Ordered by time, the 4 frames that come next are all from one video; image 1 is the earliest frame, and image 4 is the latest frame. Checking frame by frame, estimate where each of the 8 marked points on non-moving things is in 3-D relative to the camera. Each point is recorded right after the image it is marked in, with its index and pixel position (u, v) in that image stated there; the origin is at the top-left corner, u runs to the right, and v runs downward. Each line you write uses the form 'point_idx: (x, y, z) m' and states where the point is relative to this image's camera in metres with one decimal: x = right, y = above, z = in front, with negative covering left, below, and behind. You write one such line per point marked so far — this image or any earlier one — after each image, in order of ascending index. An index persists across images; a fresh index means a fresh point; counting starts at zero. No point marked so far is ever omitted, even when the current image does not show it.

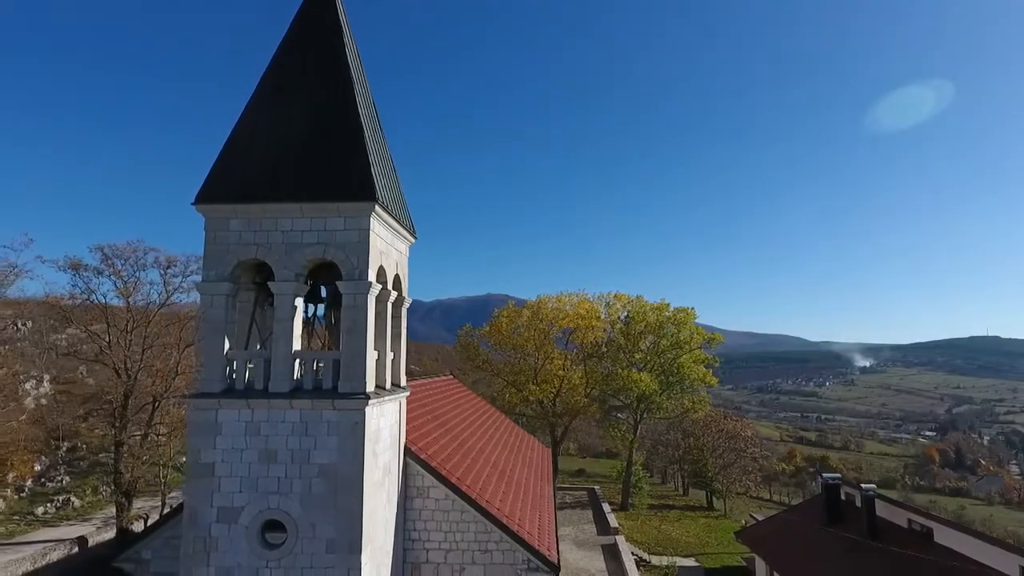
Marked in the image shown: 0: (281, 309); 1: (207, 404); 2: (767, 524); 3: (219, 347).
0: (-3.0, -0.3, +7.7) m
1: (-3.8, -1.5, +7.4) m
2: (+8.5, -8.0, +19.9) m
3: (-3.8, -0.8, +7.6) m
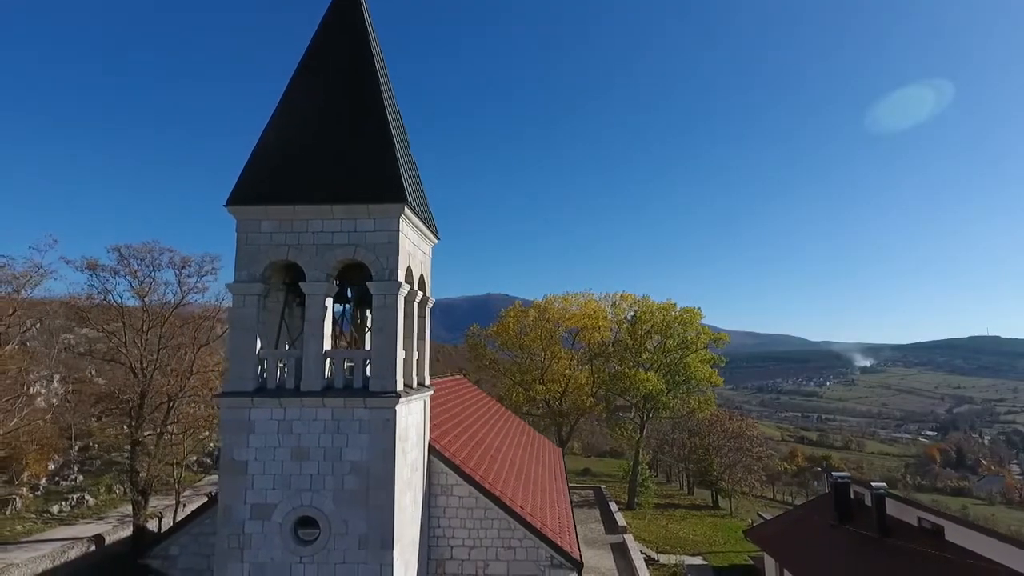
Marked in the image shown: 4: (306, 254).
0: (-2.6, -0.3, +7.8) m
1: (-3.5, -1.5, +7.6) m
2: (+8.9, -8.0, +20.0) m
3: (-3.4, -0.8, +7.7) m
4: (-2.8, +0.5, +7.9) m
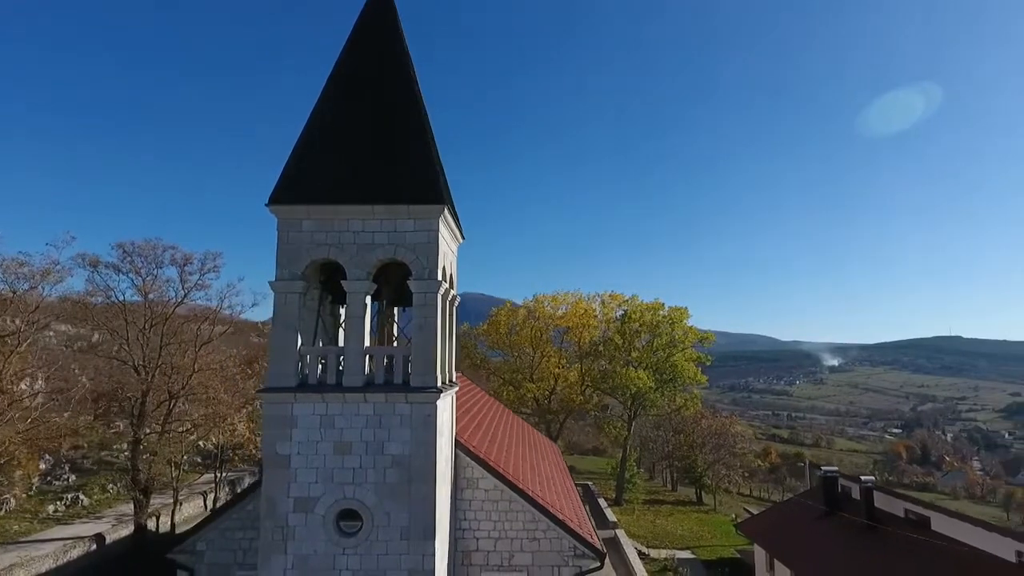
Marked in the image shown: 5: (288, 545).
0: (-2.1, -0.2, +8.0) m
1: (-3.0, -1.4, +7.7) m
2: (+8.8, -8.0, +20.6) m
3: (-2.9, -0.7, +7.9) m
4: (-2.3, +0.5, +8.1) m
5: (-2.9, -3.3, +7.6) m
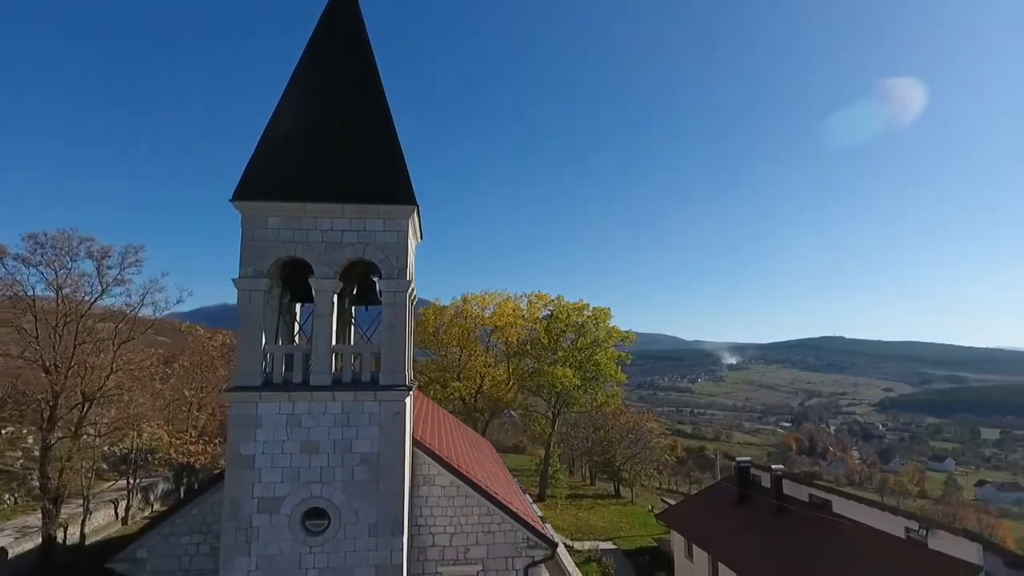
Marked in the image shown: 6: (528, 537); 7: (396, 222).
0: (-2.6, -0.2, +8.0) m
1: (-3.4, -1.4, +7.6) m
2: (+6.5, -8.1, +22.0) m
3: (-3.3, -0.7, +7.8) m
4: (-2.7, +0.5, +8.1) m
5: (-3.3, -3.3, +7.5) m
6: (+0.3, -4.2, +10.1) m
7: (-1.6, +0.9, +8.3) m
